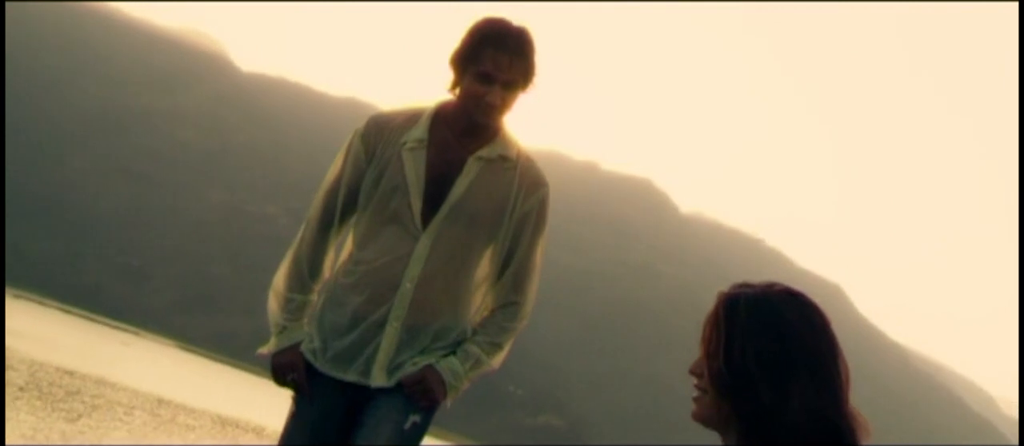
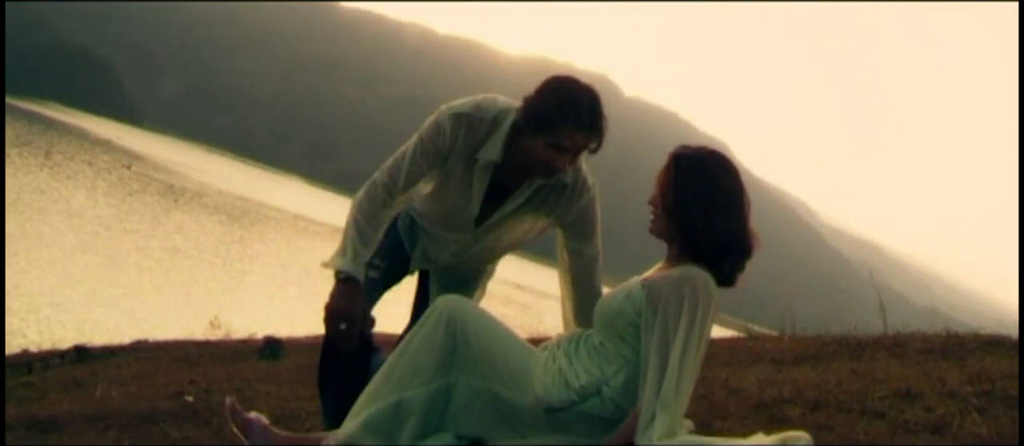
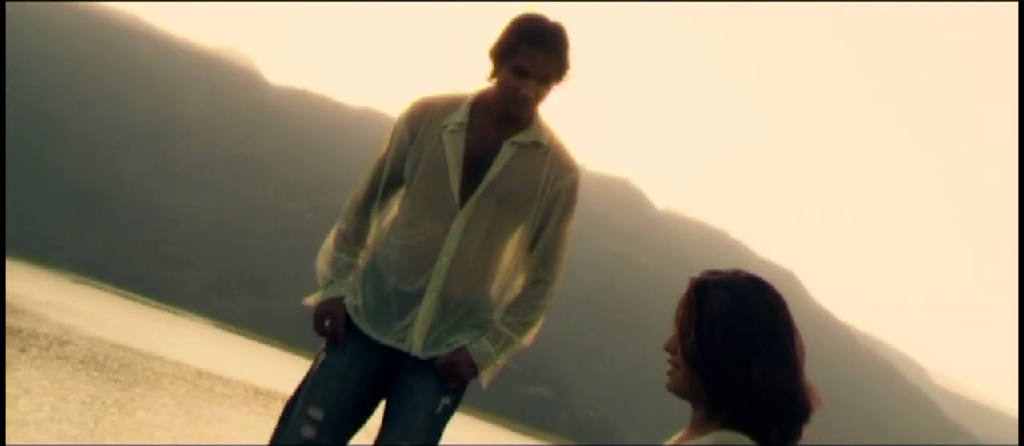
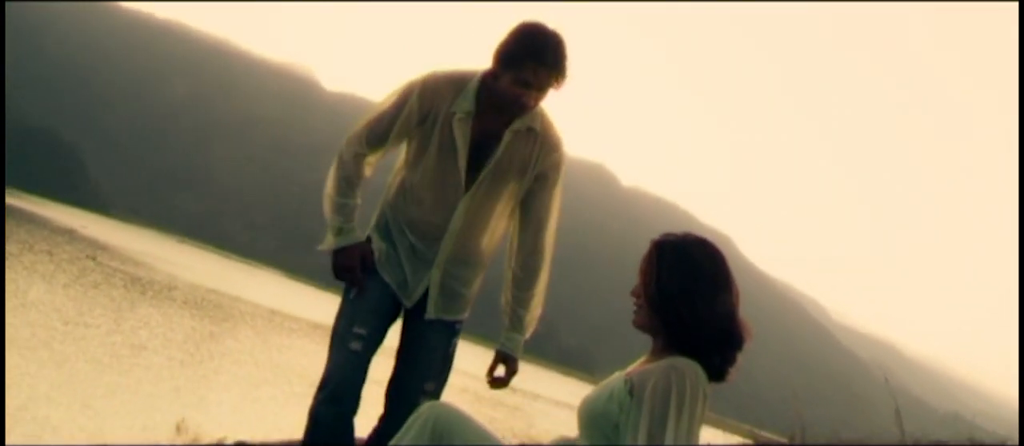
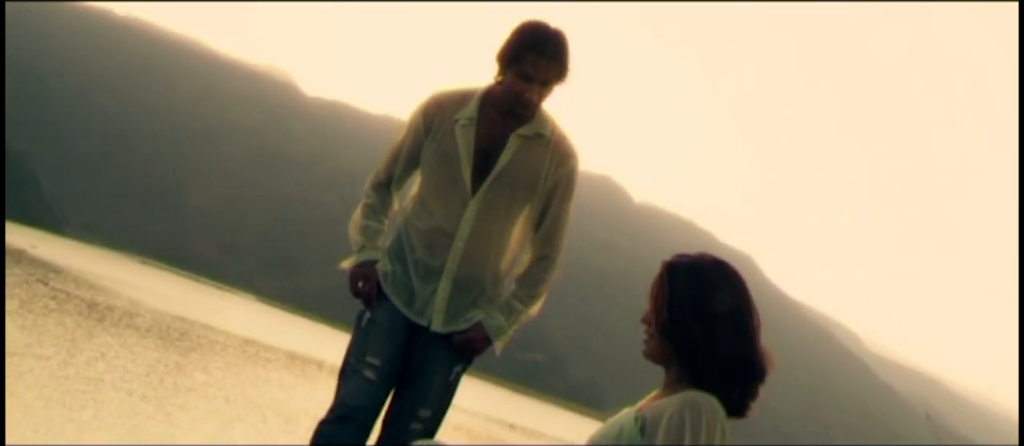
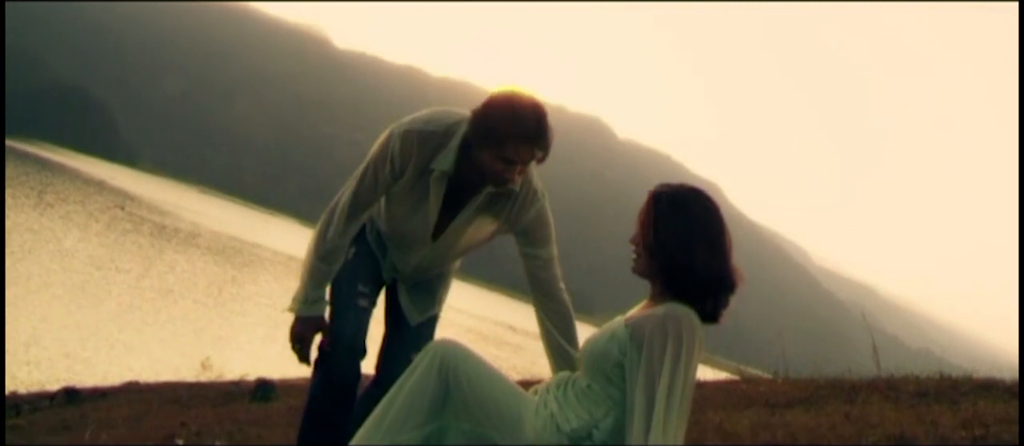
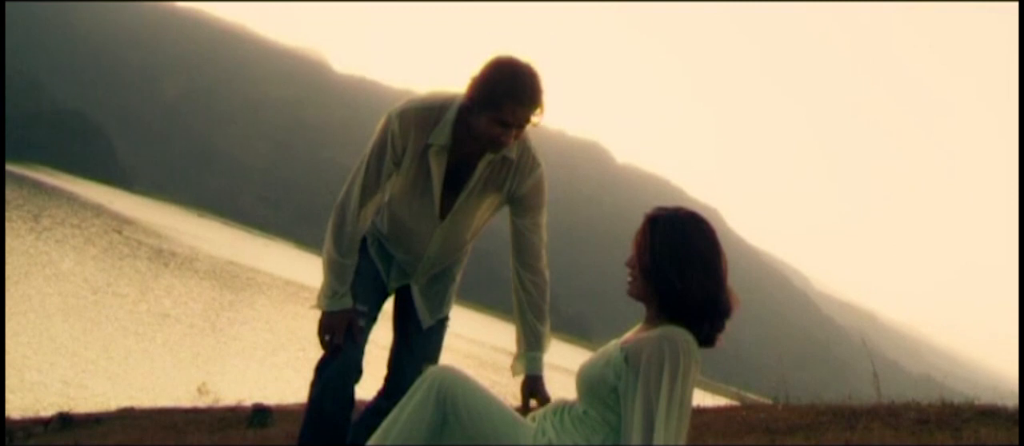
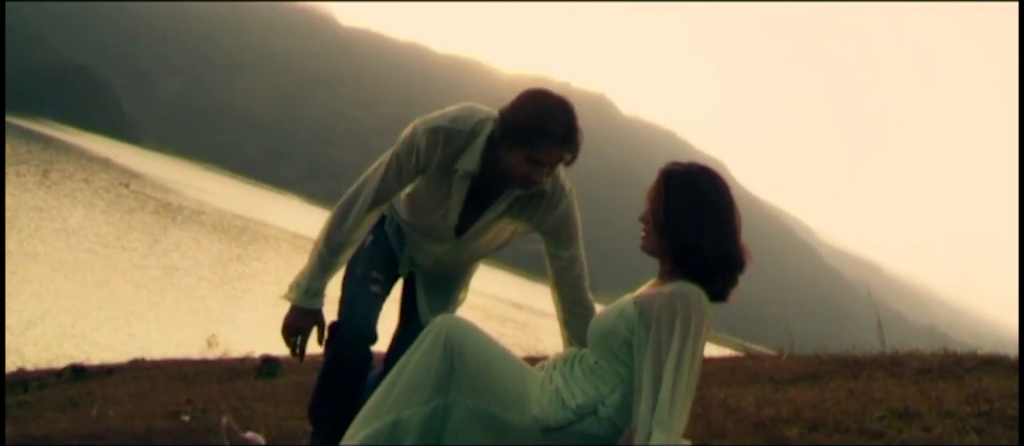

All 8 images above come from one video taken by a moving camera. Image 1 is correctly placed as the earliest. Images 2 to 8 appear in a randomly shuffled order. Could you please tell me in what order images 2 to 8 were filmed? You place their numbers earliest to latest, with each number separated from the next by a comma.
3, 5, 4, 7, 6, 8, 2
